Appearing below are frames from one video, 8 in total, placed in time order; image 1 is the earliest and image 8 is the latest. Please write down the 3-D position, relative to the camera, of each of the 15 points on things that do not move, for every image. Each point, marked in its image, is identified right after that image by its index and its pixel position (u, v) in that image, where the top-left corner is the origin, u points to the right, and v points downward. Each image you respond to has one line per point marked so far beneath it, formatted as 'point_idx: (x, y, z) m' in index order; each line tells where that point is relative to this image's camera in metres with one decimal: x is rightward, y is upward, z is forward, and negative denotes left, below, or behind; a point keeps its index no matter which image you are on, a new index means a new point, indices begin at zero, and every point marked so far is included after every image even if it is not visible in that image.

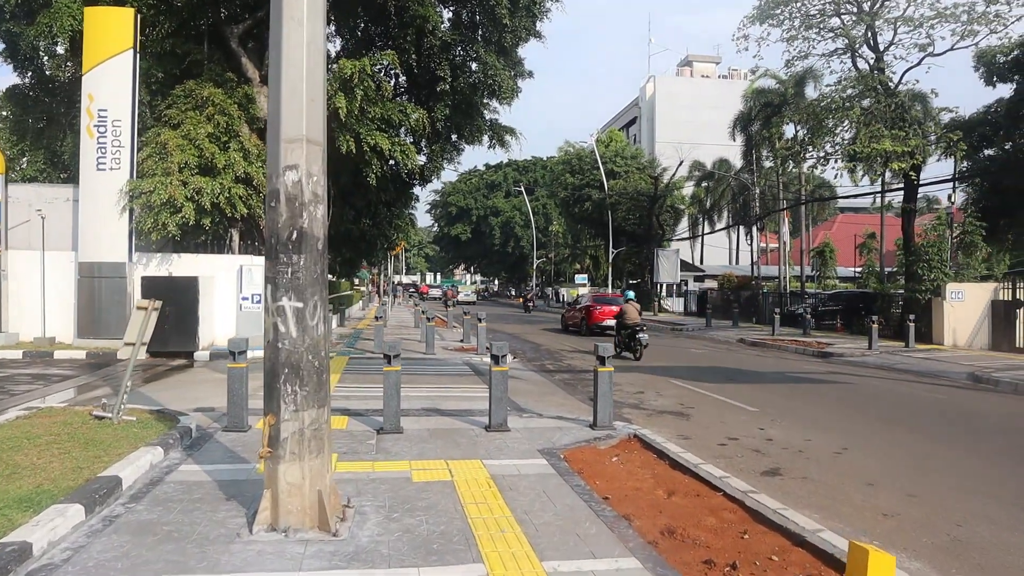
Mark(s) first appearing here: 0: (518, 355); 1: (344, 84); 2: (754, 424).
0: (+0.1, -1.5, +18.2) m
1: (-3.5, +4.2, +16.8) m
2: (+2.8, -1.6, +9.6) m
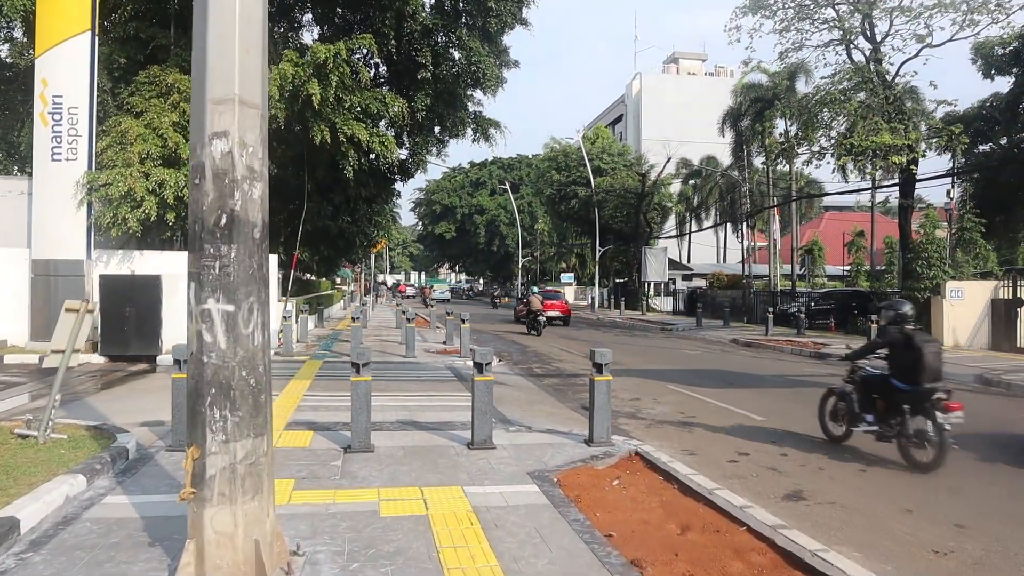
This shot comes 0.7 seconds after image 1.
0: (-0.2, -1.5, +17.3) m
1: (-3.8, +4.2, +15.8) m
2: (+2.7, -1.6, +8.8) m
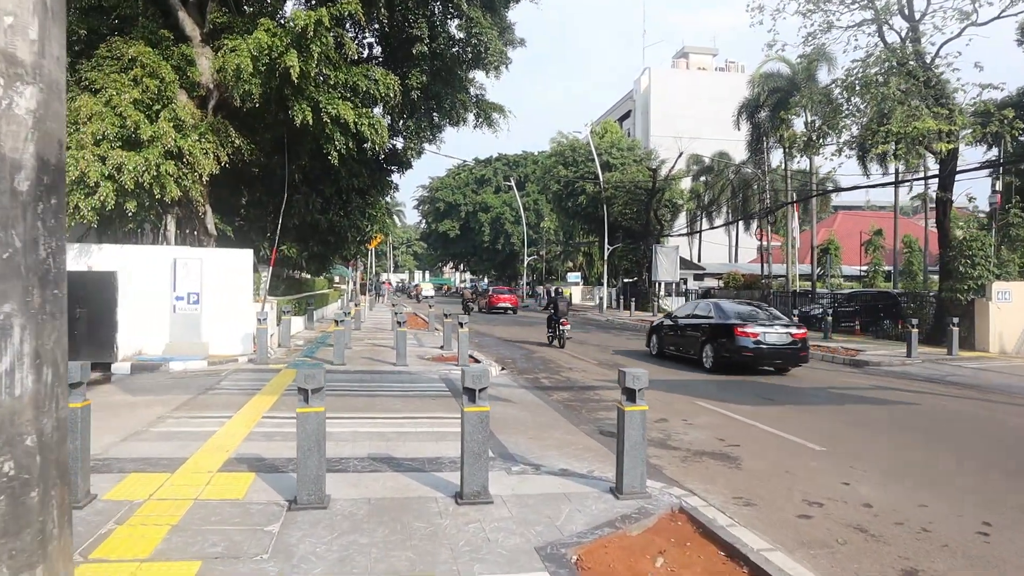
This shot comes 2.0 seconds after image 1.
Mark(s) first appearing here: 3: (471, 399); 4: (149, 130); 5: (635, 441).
0: (-0.1, -1.5, +15.5) m
1: (-3.7, +4.2, +14.0) m
2: (+2.7, -1.6, +6.9) m
3: (-0.3, -0.7, +5.4) m
4: (-5.9, +2.6, +13.4) m
5: (+0.8, -1.0, +5.5) m
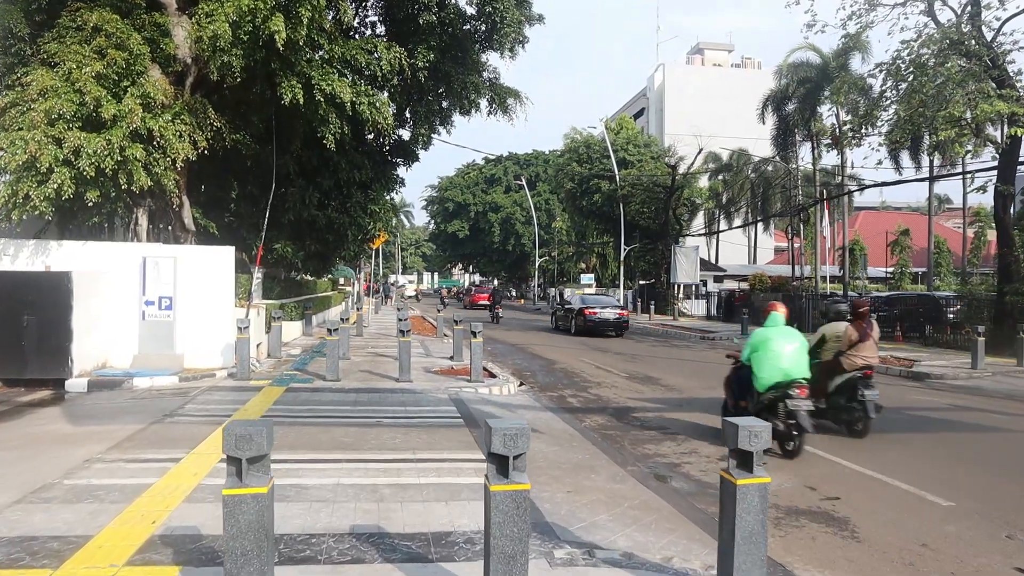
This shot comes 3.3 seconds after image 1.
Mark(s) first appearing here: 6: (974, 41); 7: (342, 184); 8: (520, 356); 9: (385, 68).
0: (+0.2, -1.5, +13.5) m
1: (-3.3, +4.2, +12.1) m
2: (+3.0, -1.6, +5.0) m
3: (0.0, -0.8, +3.4) m
4: (-5.6, +2.5, +11.5) m
5: (+1.1, -1.1, +3.6) m
6: (+11.3, +6.0, +20.0) m
7: (-3.8, +2.4, +18.4) m
8: (+0.2, -1.4, +17.5) m
9: (-2.1, +3.7, +13.8) m
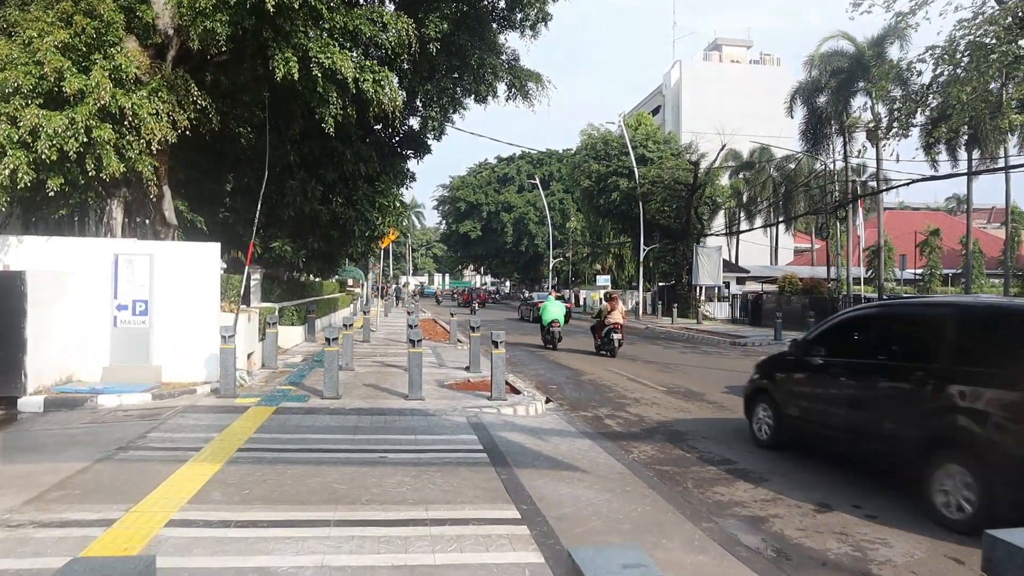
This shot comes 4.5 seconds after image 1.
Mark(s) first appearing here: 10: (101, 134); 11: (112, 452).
0: (+0.6, -1.6, +11.9) m
1: (-3.0, +4.1, +10.5) m
2: (+3.2, -1.7, +3.3) m
3: (+0.2, -0.8, +1.8) m
4: (-5.3, +2.5, +9.9) m
5: (+1.3, -1.1, +1.9) m
6: (+11.7, +6.0, +18.2) m
7: (-3.4, +2.3, +16.7) m
8: (+0.6, -1.5, +15.8) m
9: (-1.8, +3.7, +12.1) m
10: (-5.1, +1.9, +10.0) m
11: (-3.3, -1.4, +6.8) m
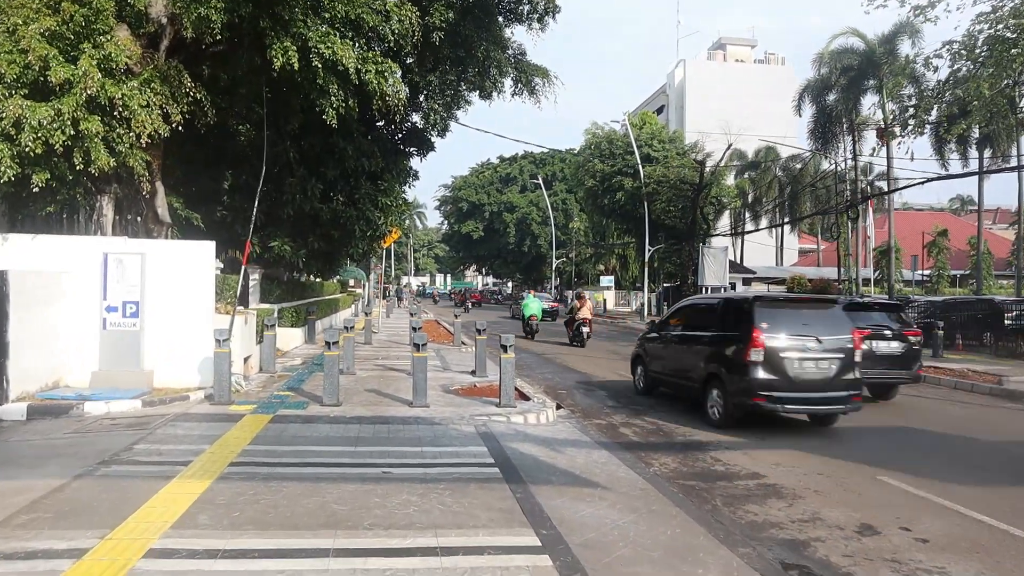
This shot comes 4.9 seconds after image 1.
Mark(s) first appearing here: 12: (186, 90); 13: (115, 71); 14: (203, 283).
0: (+0.7, -1.6, +11.3) m
1: (-2.9, +4.1, +10.0) m
2: (+3.3, -1.7, +2.7) m
3: (+0.3, -0.8, +1.2) m
4: (-5.2, +2.5, +9.4) m
5: (+1.4, -1.1, +1.4) m
6: (+11.9, +5.9, +17.6) m
7: (-3.3, +2.3, +16.2) m
8: (+0.7, -1.5, +15.3) m
9: (-1.6, +3.7, +11.6) m
10: (-4.9, +1.9, +9.5) m
11: (-3.2, -1.4, +6.2) m
12: (-4.4, +2.7, +11.0) m
13: (-4.9, +2.7, +10.0) m
14: (-3.9, +0.1, +10.4) m
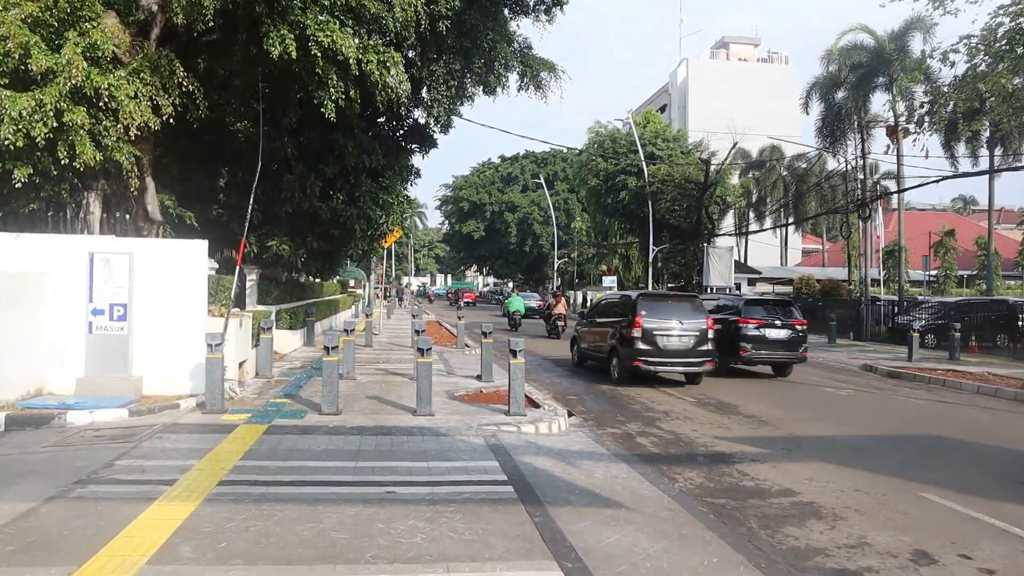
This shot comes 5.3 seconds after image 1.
0: (+0.8, -1.6, +10.8) m
1: (-2.8, +4.1, +9.4) m
2: (+3.4, -1.7, +2.2) m
3: (+0.4, -0.8, +0.7) m
4: (-5.1, +2.5, +8.8) m
5: (+1.5, -1.1, +0.8) m
6: (+12.0, +5.9, +17.1) m
7: (-3.2, +2.3, +15.7) m
8: (+0.8, -1.5, +14.7) m
9: (-1.5, +3.6, +11.1) m
10: (-4.8, +1.9, +9.0) m
11: (-3.1, -1.4, +5.7) m
12: (-4.3, +2.6, +10.4) m
13: (-4.7, +2.6, +9.4) m
14: (-3.8, 0.0, +9.8) m
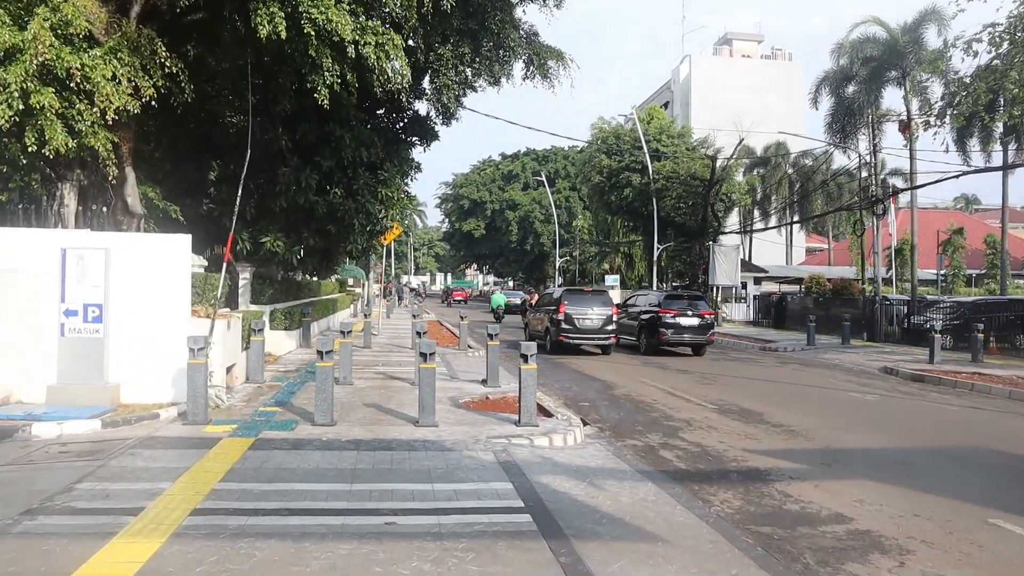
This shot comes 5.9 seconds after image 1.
0: (+0.9, -1.6, +10.0) m
1: (-2.6, +4.1, +8.6) m
2: (+3.5, -1.7, +1.4) m
3: (+0.5, -0.8, -0.1) m
4: (-4.9, +2.5, +8.0) m
5: (+1.6, -1.1, 0.0) m
6: (+12.1, +5.9, +16.3) m
7: (-3.1, +2.3, +14.9) m
8: (+0.9, -1.5, +13.9) m
9: (-1.4, +3.7, +10.3) m
10: (-4.7, +1.9, +8.2) m
11: (-3.0, -1.4, +4.9) m
12: (-4.2, +2.7, +9.6) m
13: (-4.6, +2.7, +8.6) m
14: (-3.7, +0.1, +9.0) m
